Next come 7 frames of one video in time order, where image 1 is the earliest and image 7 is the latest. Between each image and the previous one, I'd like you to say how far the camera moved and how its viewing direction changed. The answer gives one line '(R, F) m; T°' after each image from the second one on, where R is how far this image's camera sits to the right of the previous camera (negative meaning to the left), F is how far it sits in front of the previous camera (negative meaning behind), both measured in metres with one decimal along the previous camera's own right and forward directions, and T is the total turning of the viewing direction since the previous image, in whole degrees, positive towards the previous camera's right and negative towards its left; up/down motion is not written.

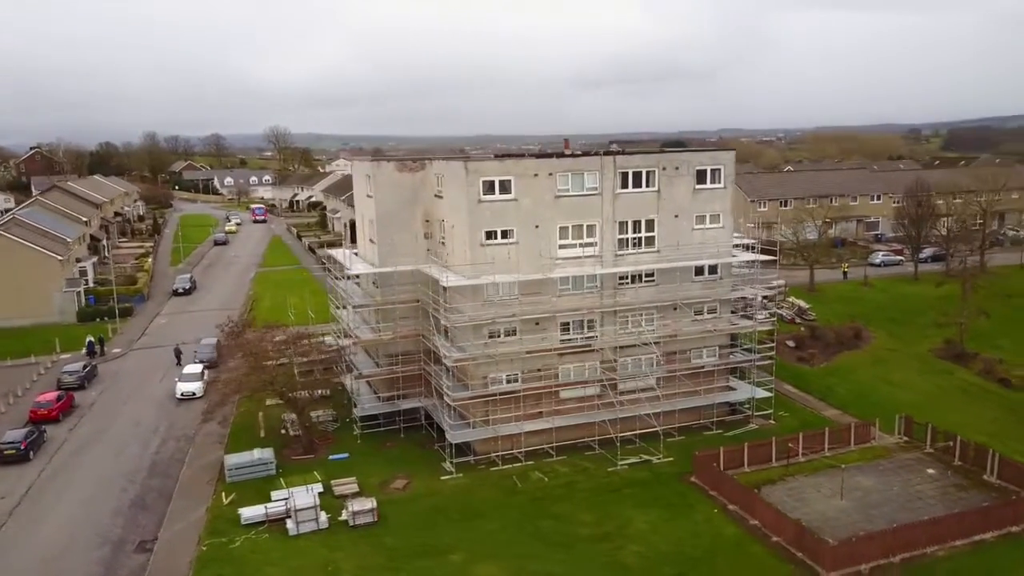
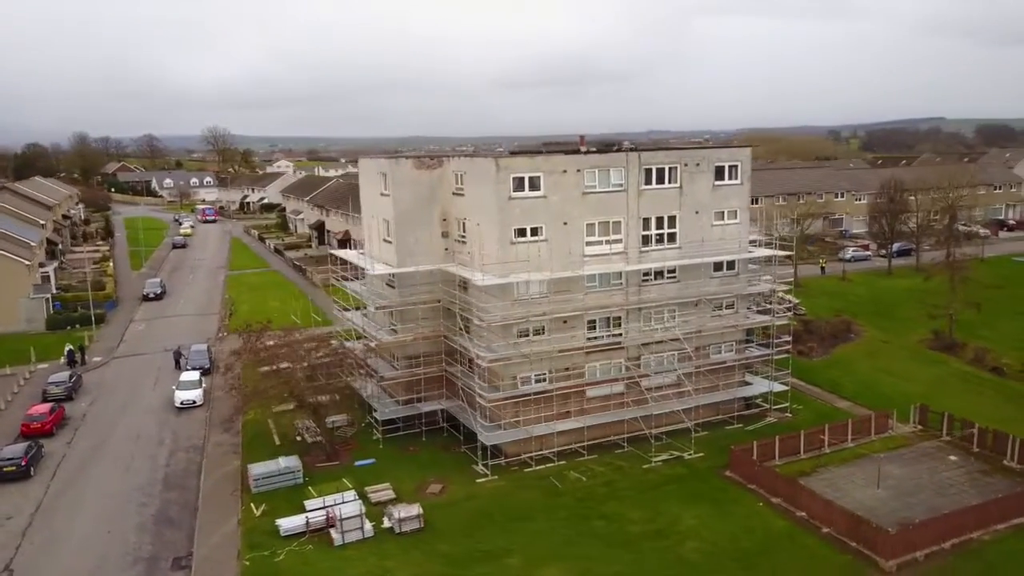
(-3.3, +0.5) m; +5°
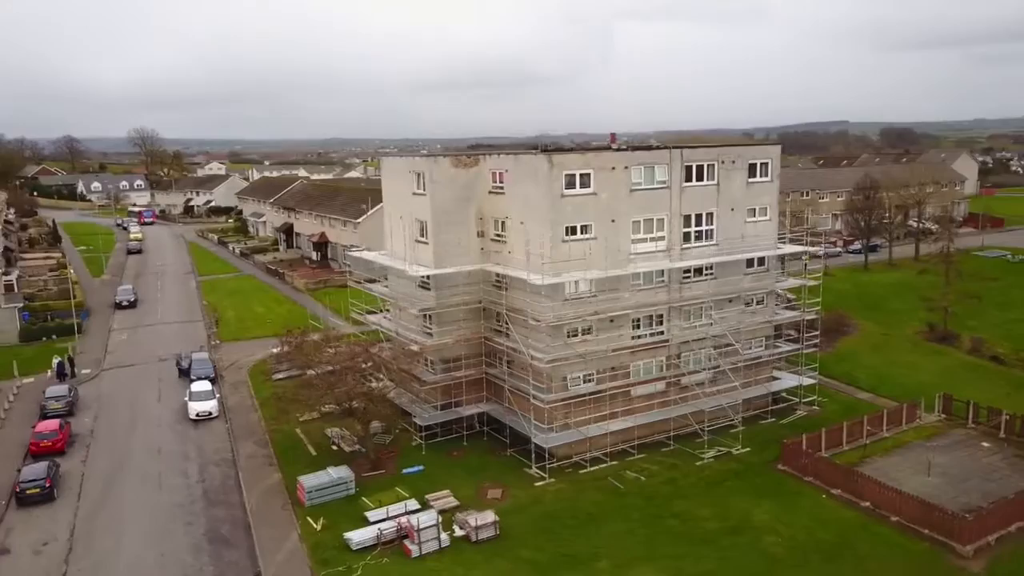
(-4.3, +0.7) m; +5°
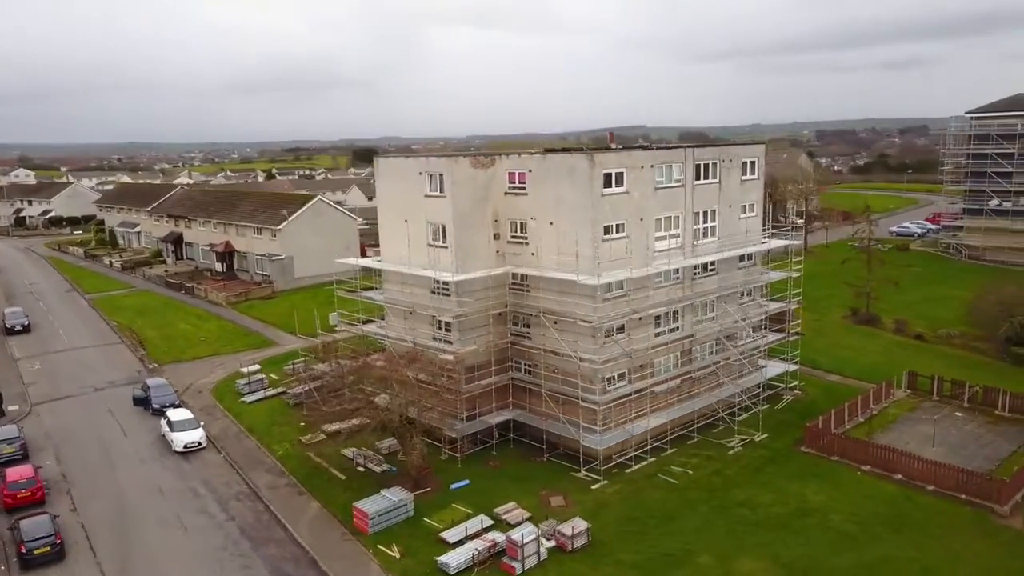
(-7.2, +1.5) m; +13°
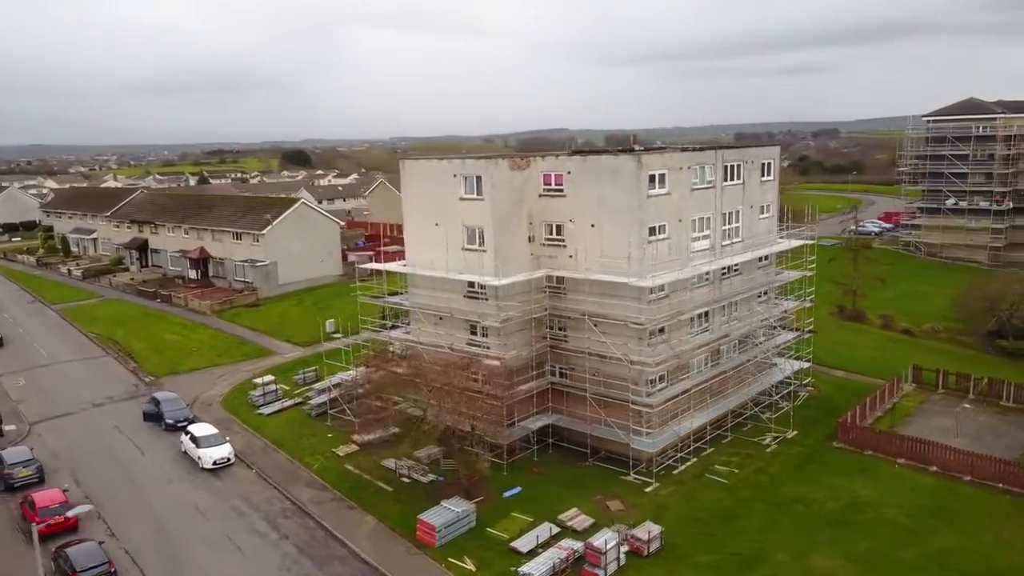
(-3.9, +0.6) m; +5°
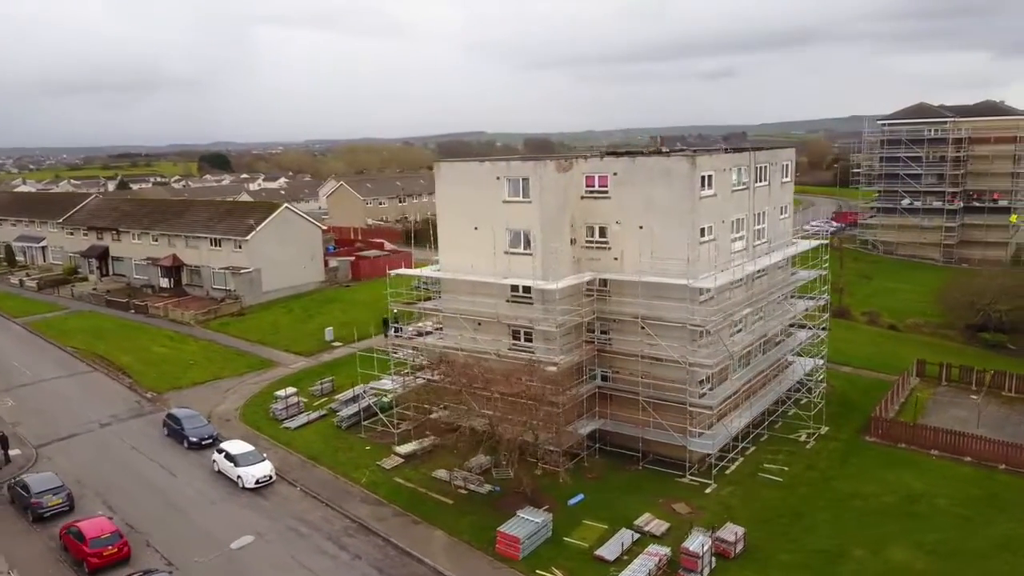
(-4.4, +0.7) m; +6°
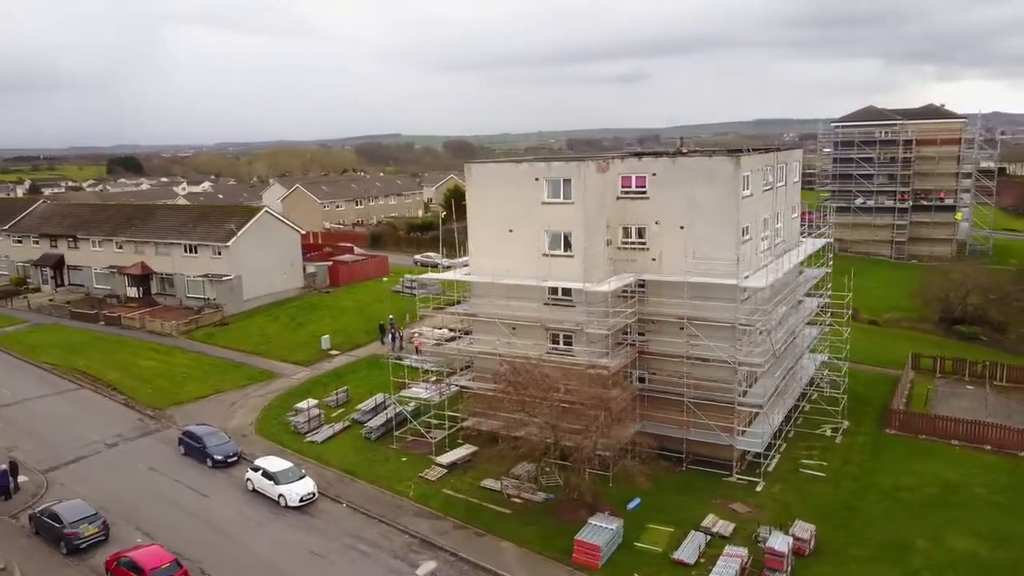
(-4.1, +0.8) m; +6°
